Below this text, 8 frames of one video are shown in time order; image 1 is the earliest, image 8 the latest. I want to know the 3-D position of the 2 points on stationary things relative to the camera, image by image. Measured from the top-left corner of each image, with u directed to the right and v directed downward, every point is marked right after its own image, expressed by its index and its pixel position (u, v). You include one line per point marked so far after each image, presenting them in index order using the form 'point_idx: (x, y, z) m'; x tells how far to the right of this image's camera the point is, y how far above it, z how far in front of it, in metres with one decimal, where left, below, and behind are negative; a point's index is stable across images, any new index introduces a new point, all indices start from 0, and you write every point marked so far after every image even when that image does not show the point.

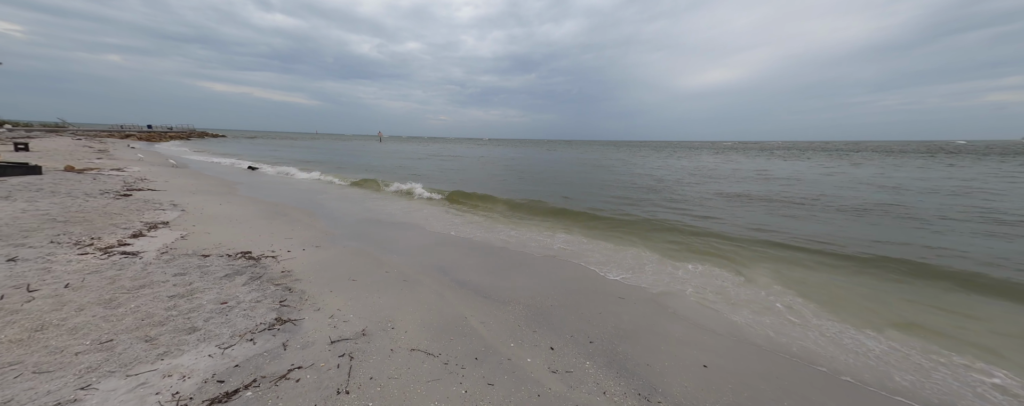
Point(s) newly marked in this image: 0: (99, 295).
0: (-3.5, -0.8, +2.5) m
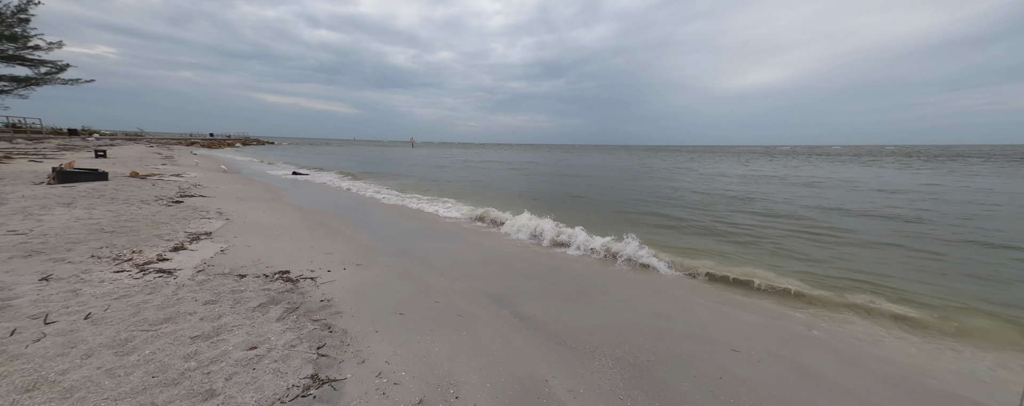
0: (-2.8, -0.9, +2.1) m
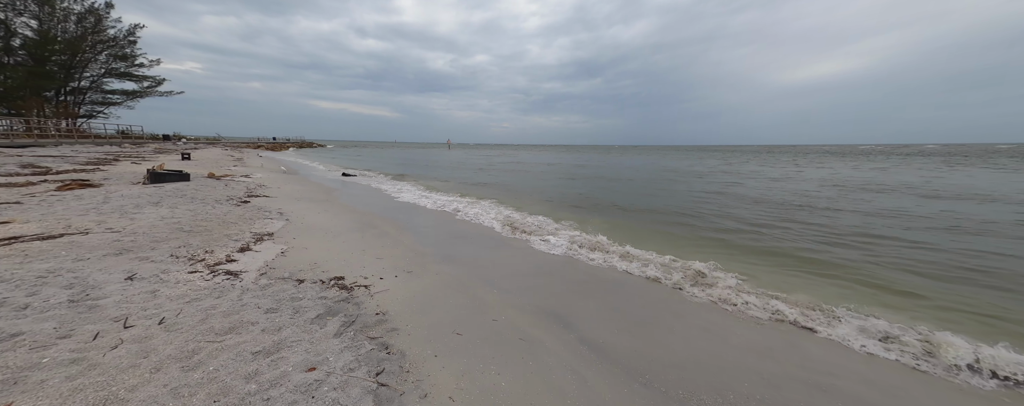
0: (-2.3, -1.0, +2.1) m
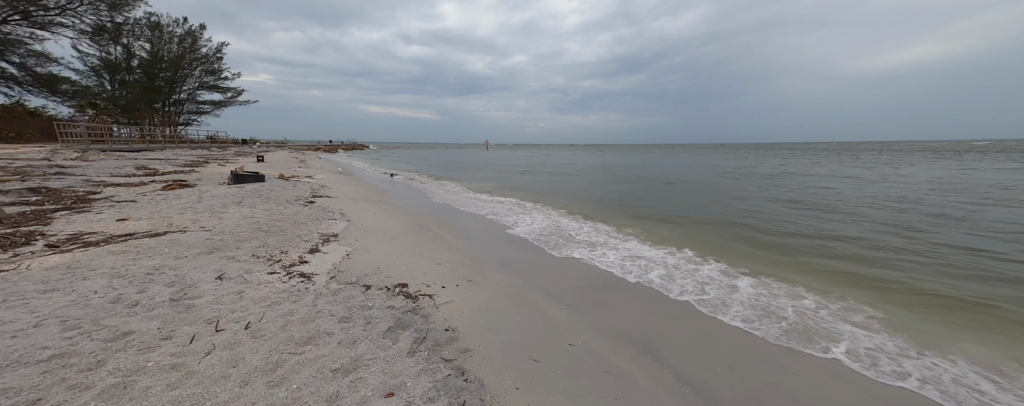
0: (-1.7, -1.0, +2.1) m
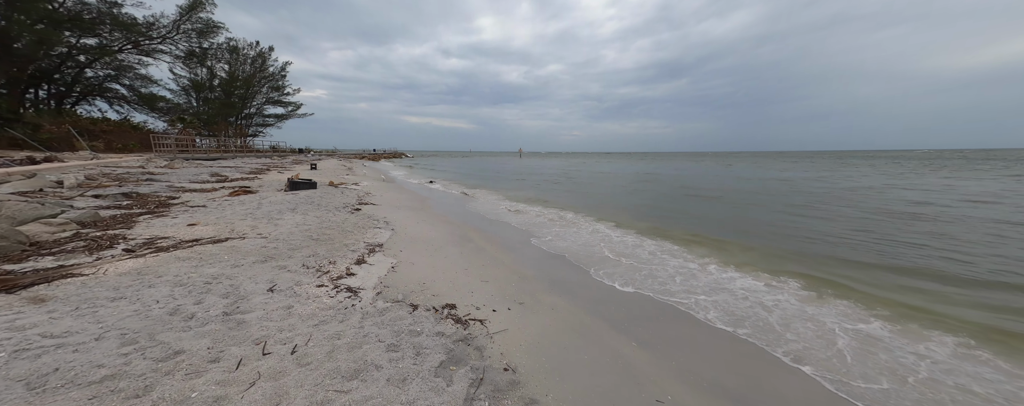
0: (-1.2, -1.1, +1.9) m
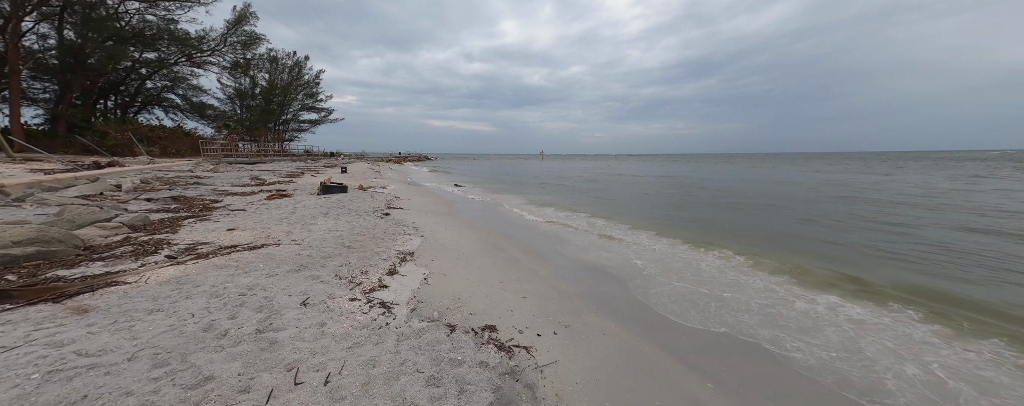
0: (-0.9, -1.2, +1.6) m
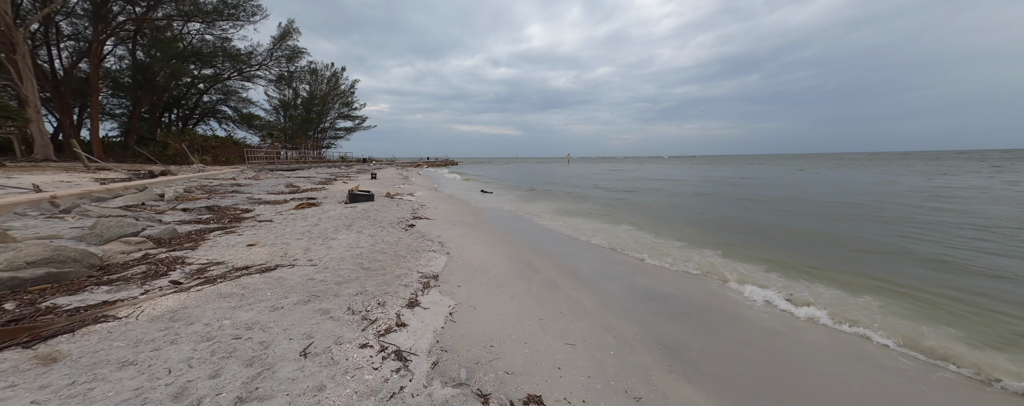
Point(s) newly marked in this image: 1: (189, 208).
0: (-0.6, -1.5, +1.0) m
1: (-9.4, -0.1, +8.9) m
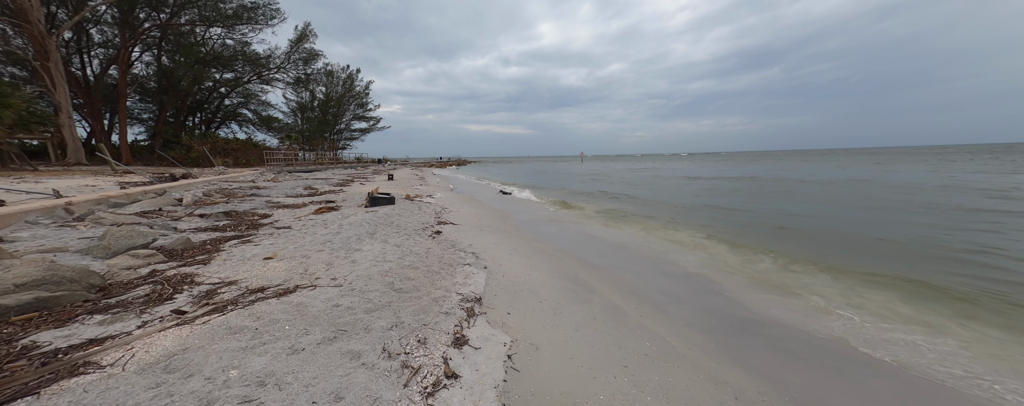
0: (0.0, -1.6, +0.2) m
1: (-8.5, -0.3, +8.5) m
